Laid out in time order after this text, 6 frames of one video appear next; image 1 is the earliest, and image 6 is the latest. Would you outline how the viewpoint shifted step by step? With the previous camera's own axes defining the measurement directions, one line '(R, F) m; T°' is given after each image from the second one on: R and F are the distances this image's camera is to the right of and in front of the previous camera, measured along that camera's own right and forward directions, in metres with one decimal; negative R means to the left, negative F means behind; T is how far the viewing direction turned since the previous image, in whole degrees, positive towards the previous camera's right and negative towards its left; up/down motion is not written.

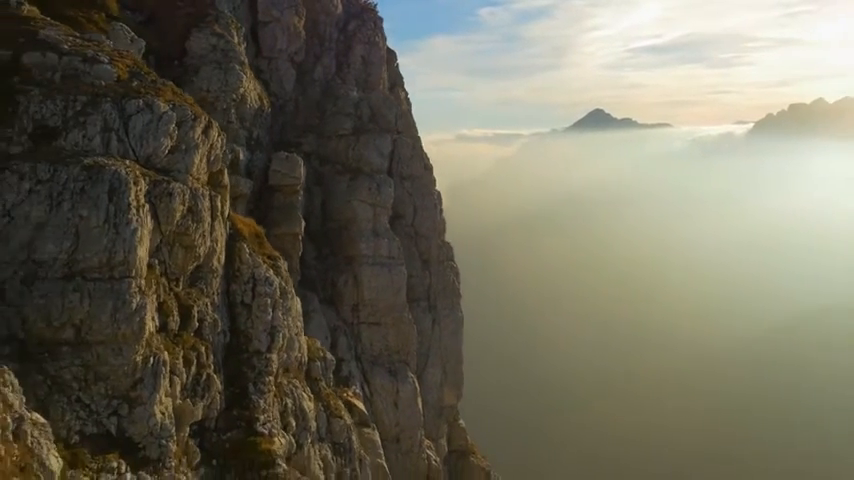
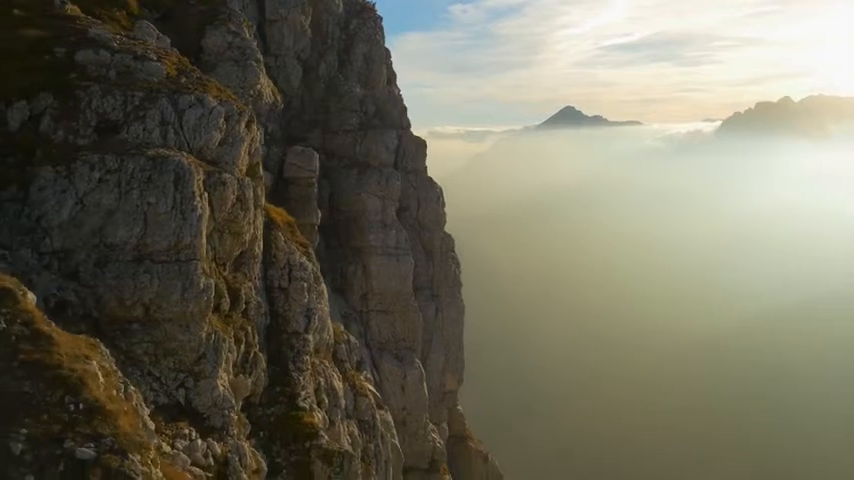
(-7.0, -6.3) m; +2°
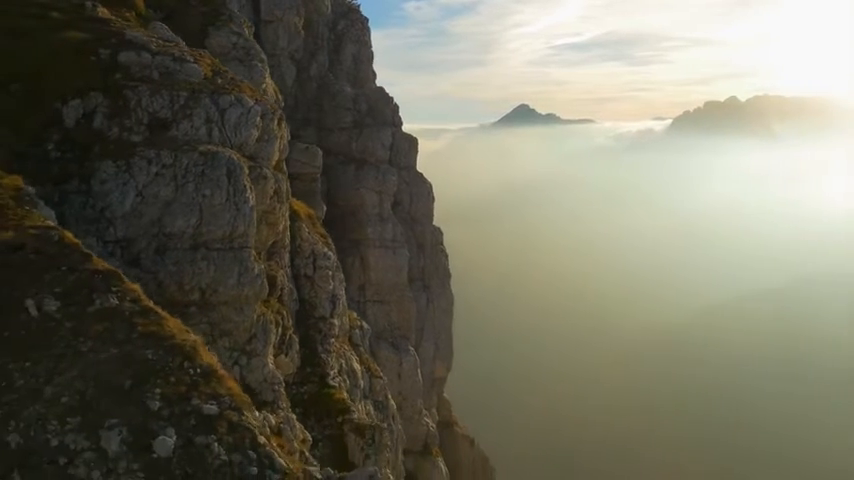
(-8.4, -7.3) m; +3°
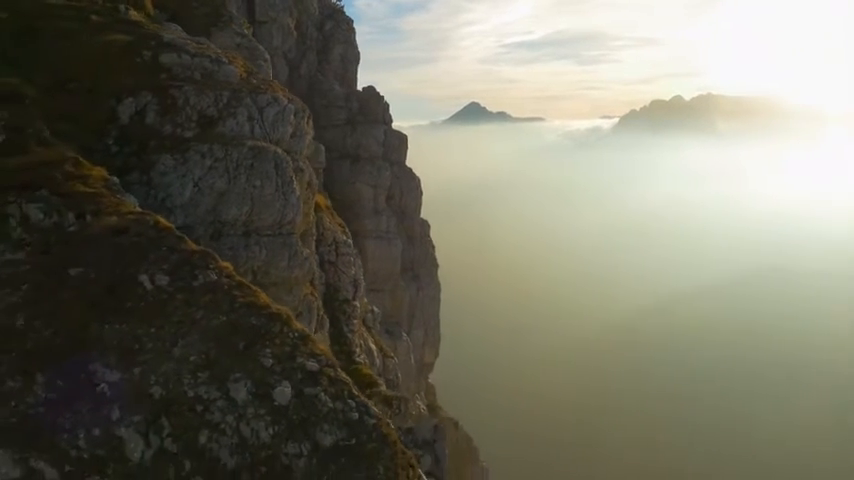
(-9.3, -8.8) m; +4°
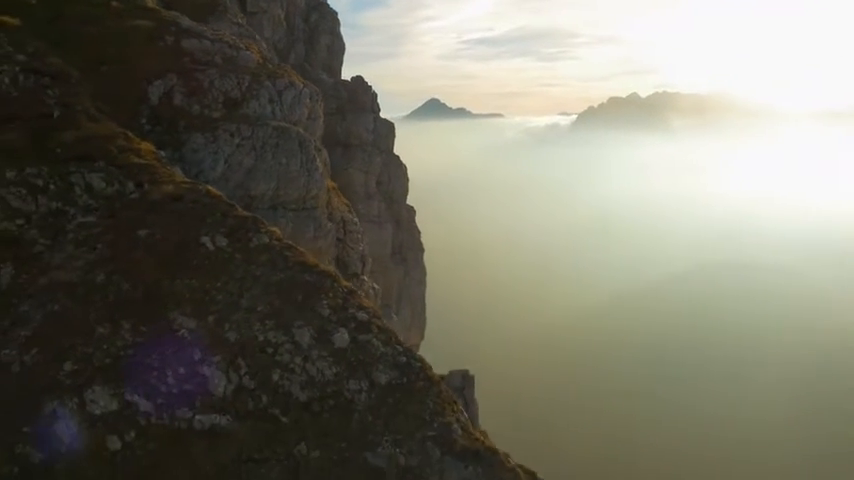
(-6.8, -6.9) m; +3°
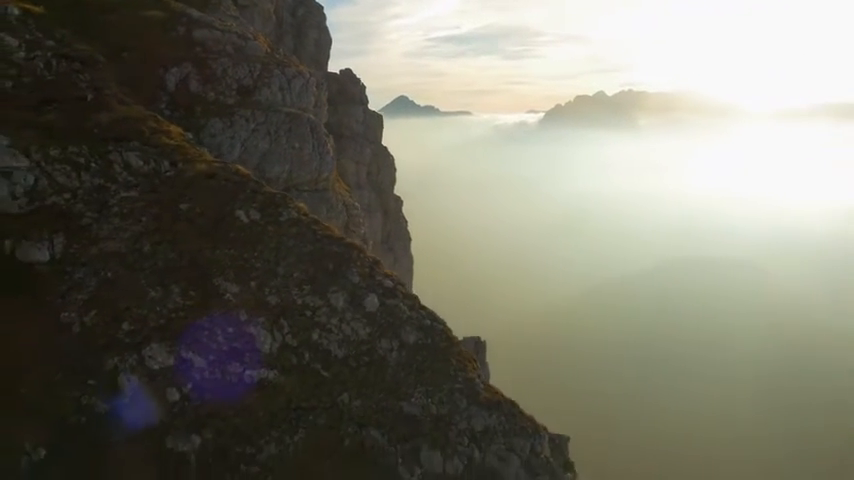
(-4.9, -5.5) m; +2°
